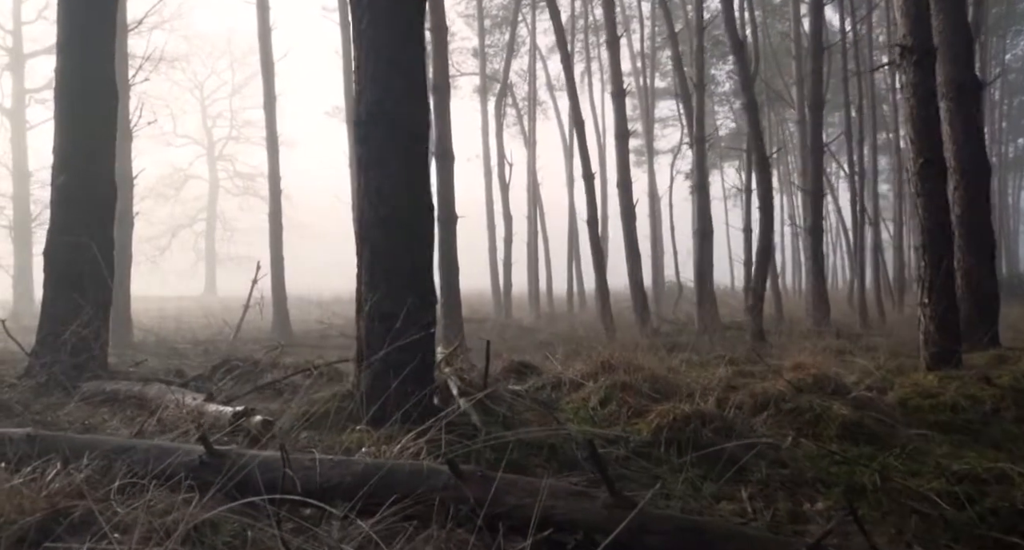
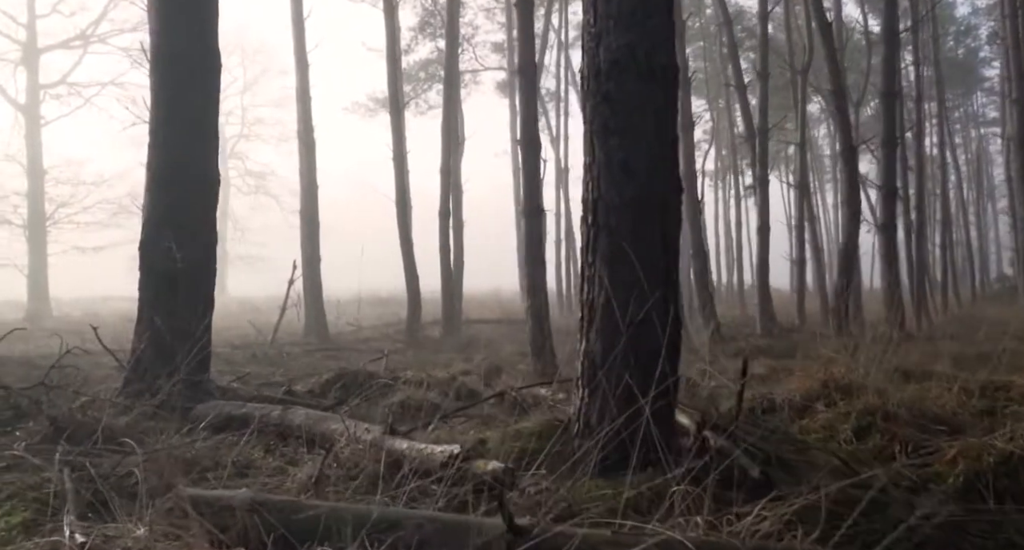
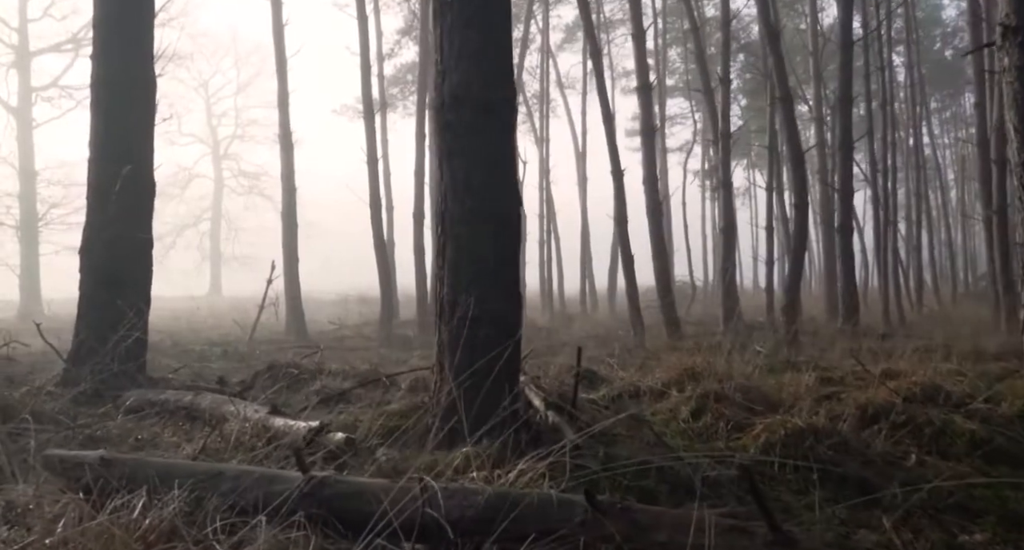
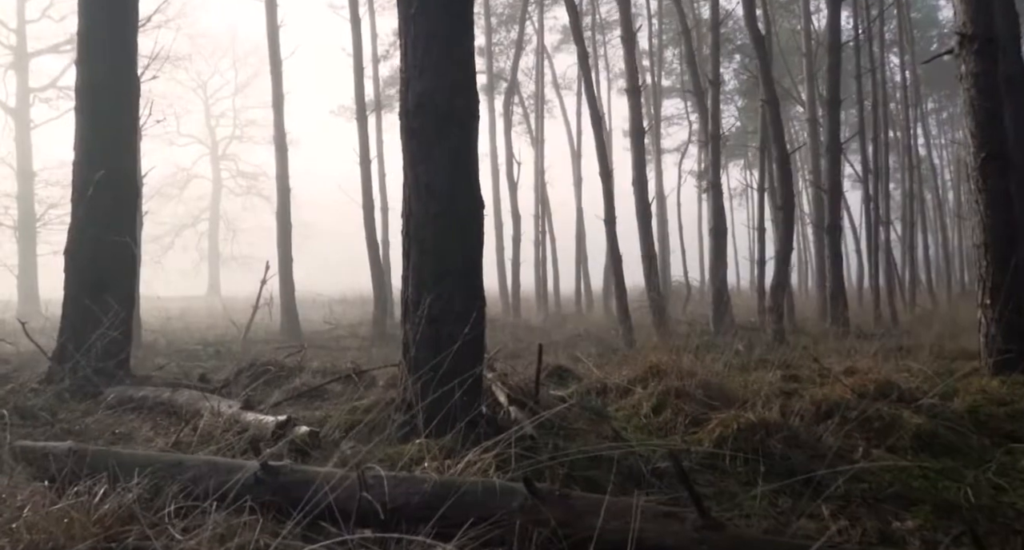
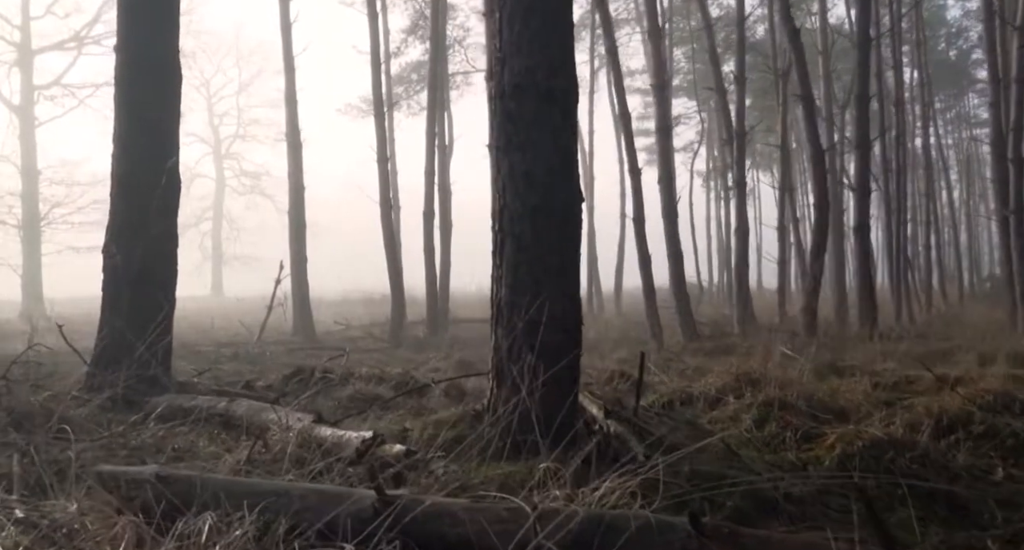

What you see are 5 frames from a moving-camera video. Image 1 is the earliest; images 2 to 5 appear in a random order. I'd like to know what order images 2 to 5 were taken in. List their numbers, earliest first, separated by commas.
4, 3, 5, 2
